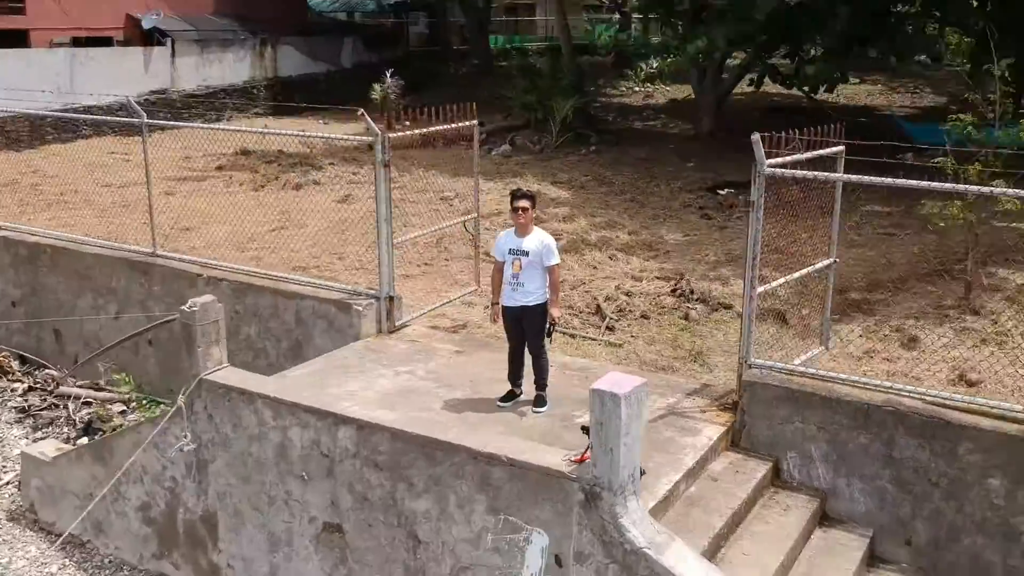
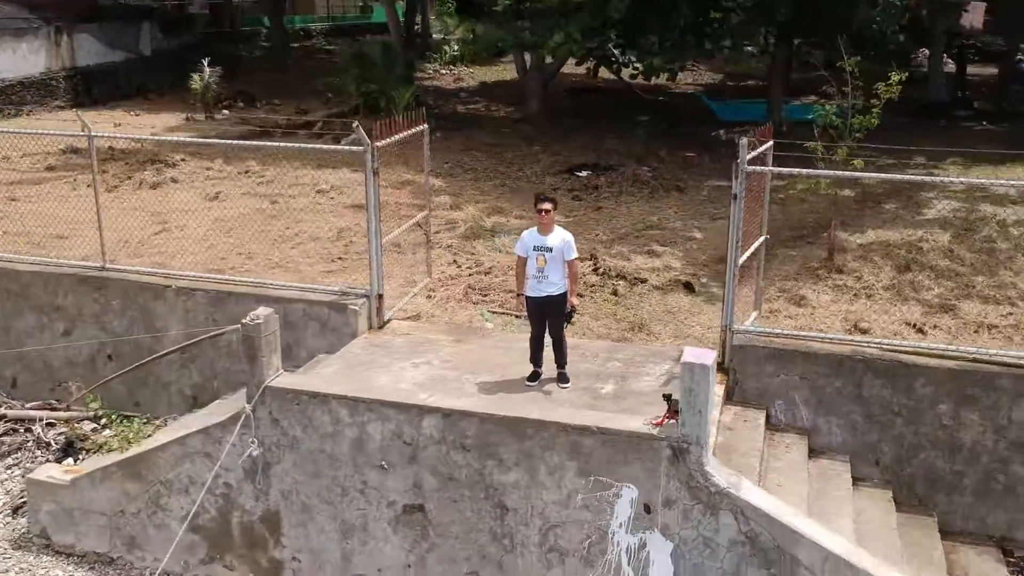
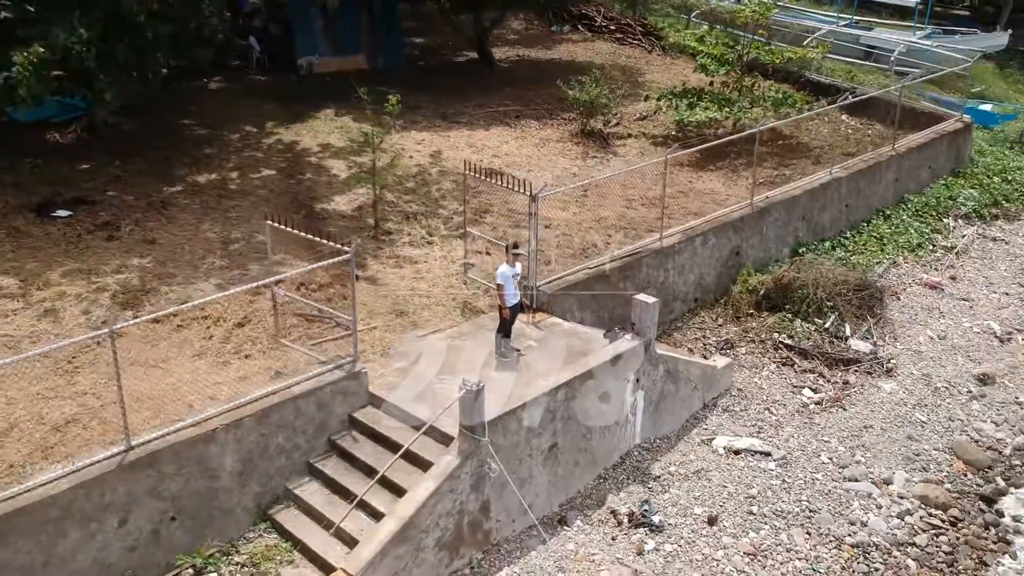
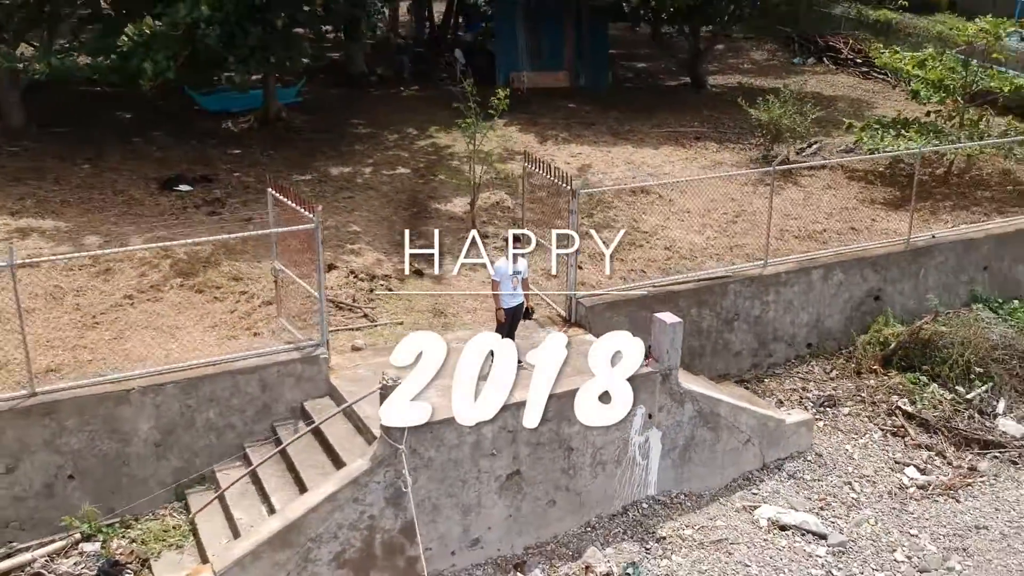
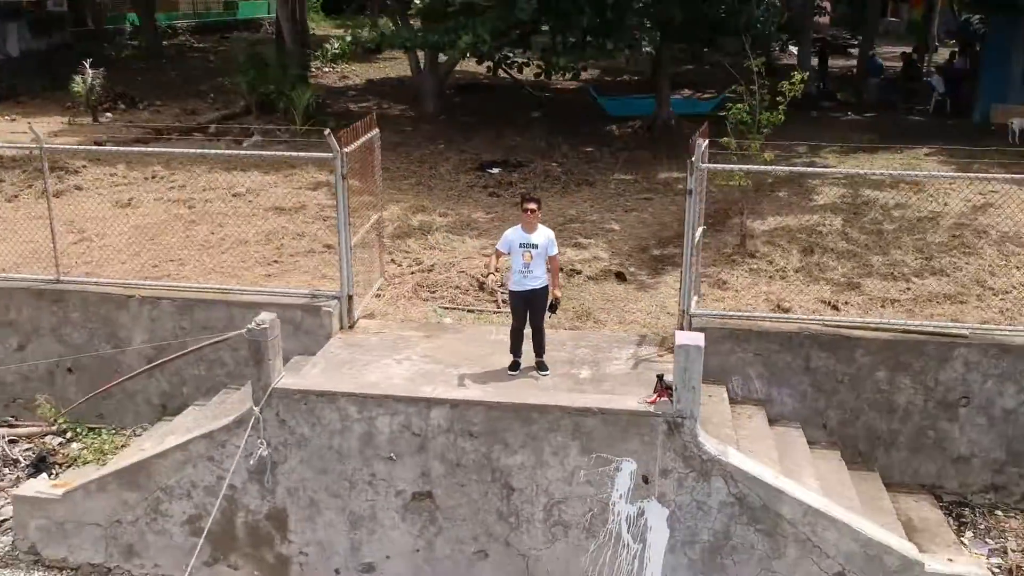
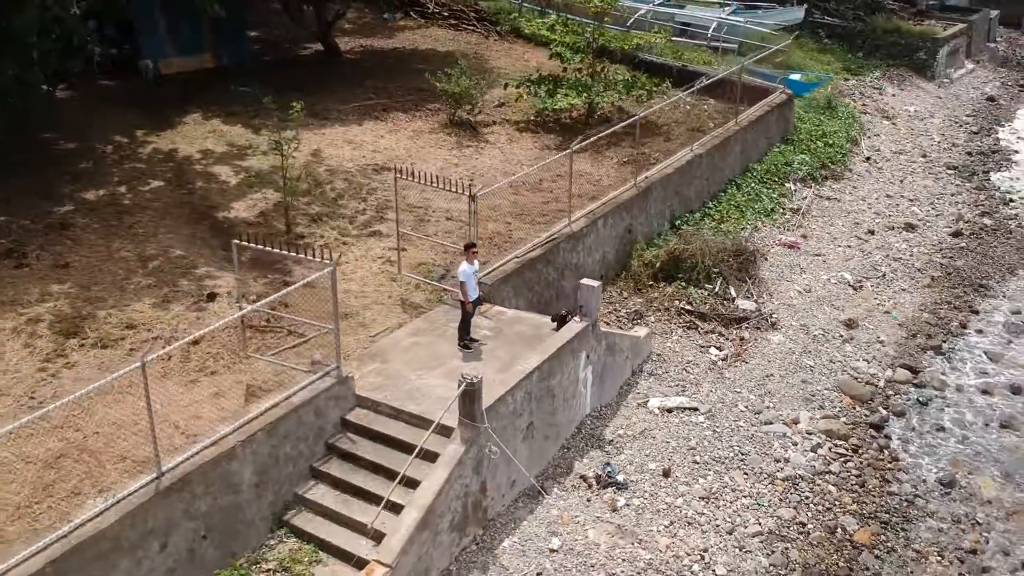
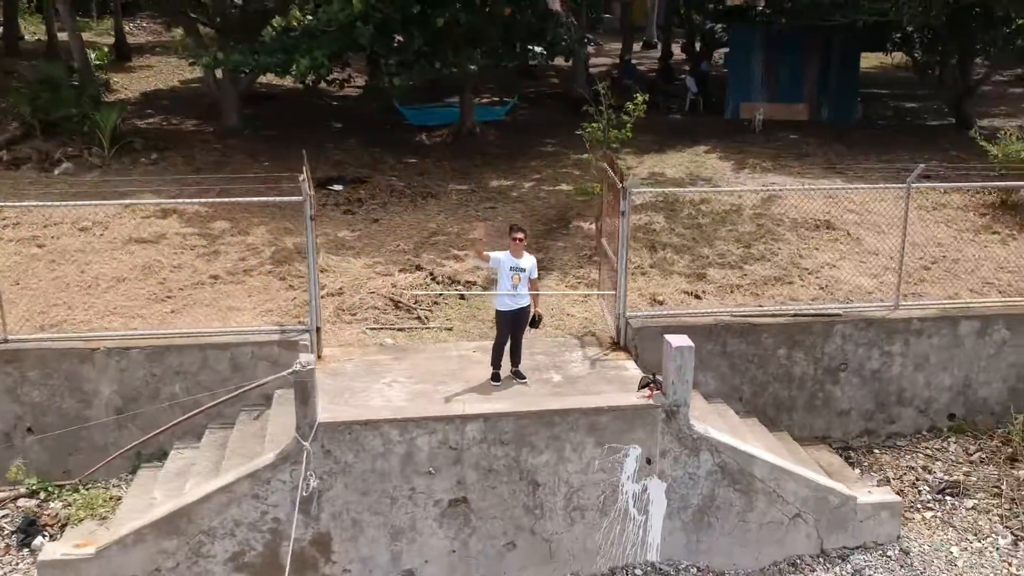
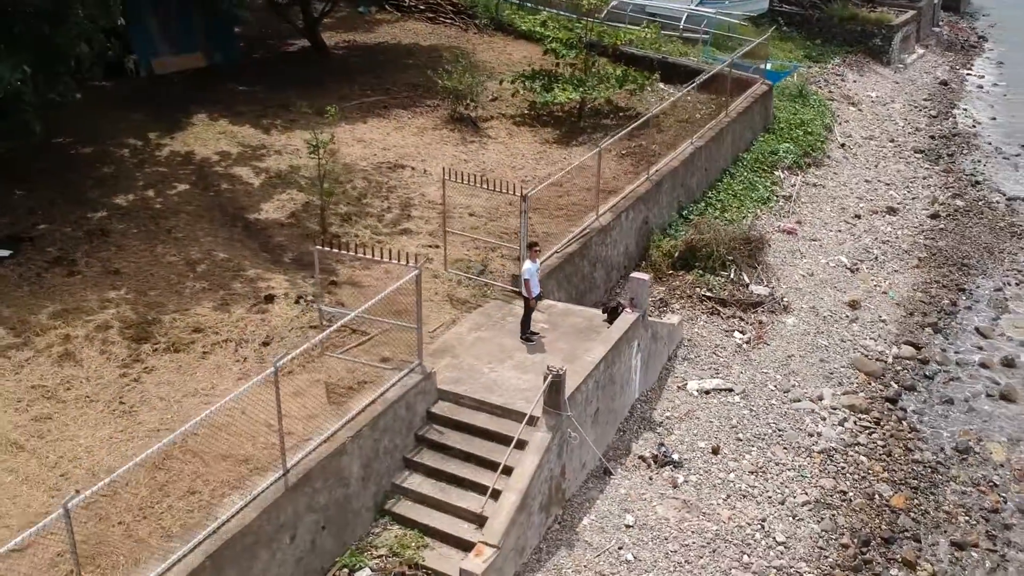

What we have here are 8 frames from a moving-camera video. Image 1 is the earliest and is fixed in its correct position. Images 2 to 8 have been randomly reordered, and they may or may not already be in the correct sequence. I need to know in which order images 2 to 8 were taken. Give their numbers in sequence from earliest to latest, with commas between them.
2, 5, 7, 4, 3, 6, 8
